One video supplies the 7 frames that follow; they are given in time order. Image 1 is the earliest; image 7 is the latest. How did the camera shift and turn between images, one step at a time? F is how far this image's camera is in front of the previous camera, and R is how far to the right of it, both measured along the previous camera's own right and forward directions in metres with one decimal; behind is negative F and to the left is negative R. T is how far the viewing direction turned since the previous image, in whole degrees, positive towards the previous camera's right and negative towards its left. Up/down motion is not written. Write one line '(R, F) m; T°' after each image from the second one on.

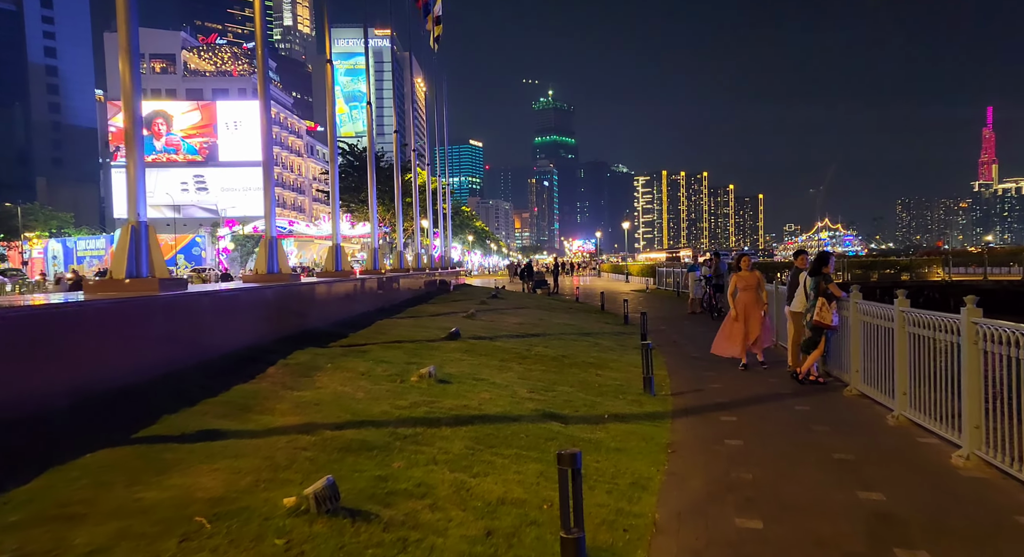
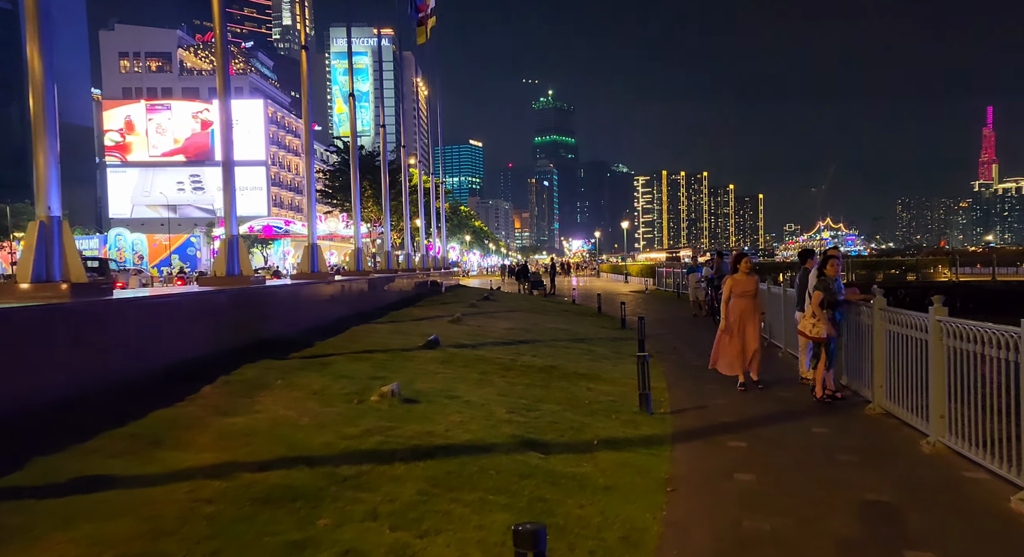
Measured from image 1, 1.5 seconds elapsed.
(+0.3, +1.1) m; 0°
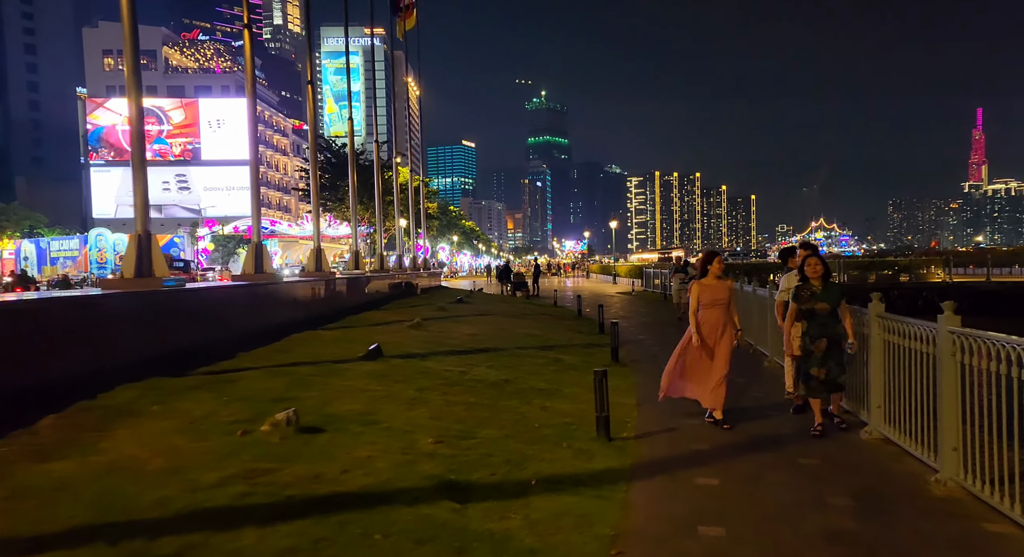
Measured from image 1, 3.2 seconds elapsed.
(+0.6, +1.3) m; +1°
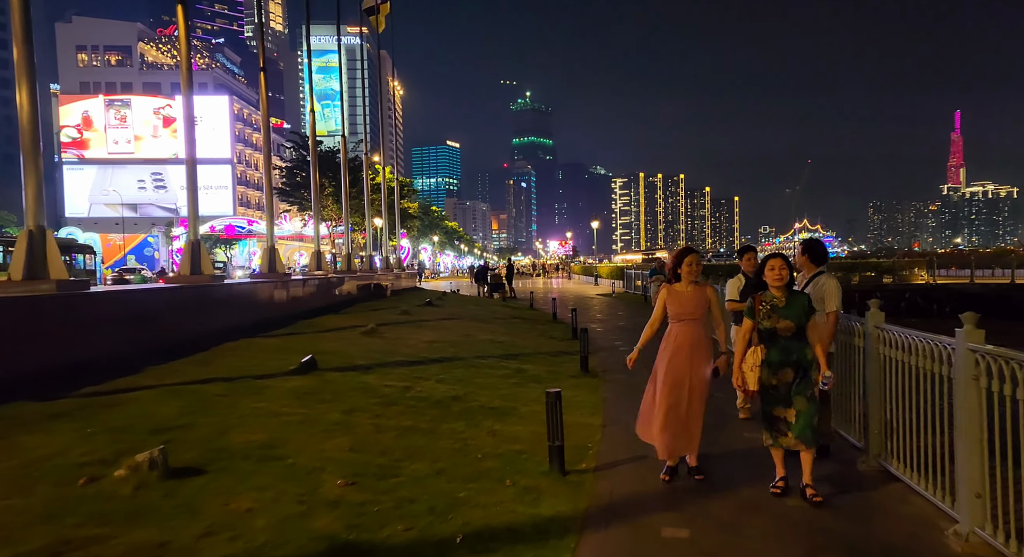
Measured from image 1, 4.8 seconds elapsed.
(+0.5, +1.2) m; +1°
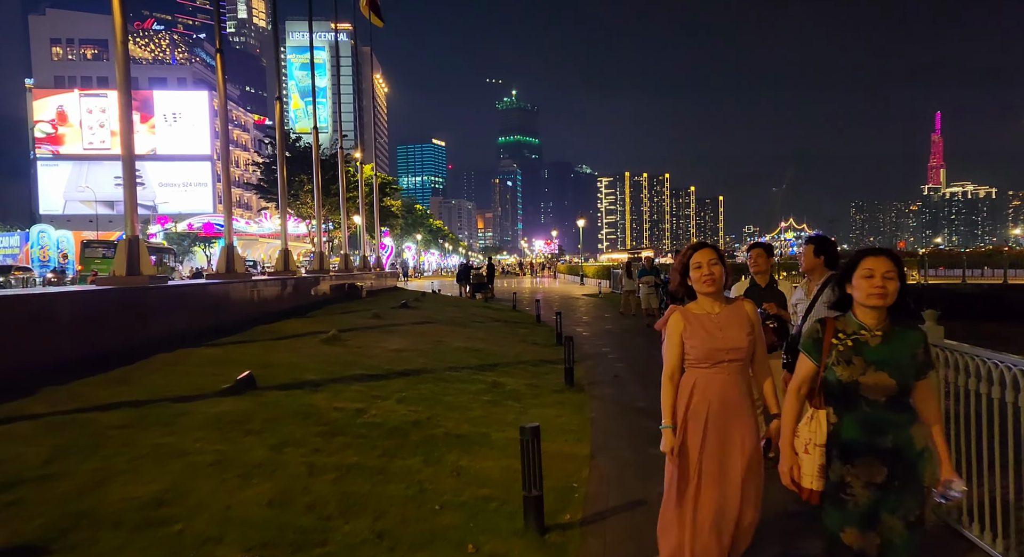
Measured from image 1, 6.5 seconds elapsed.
(+0.2, +1.3) m; +1°
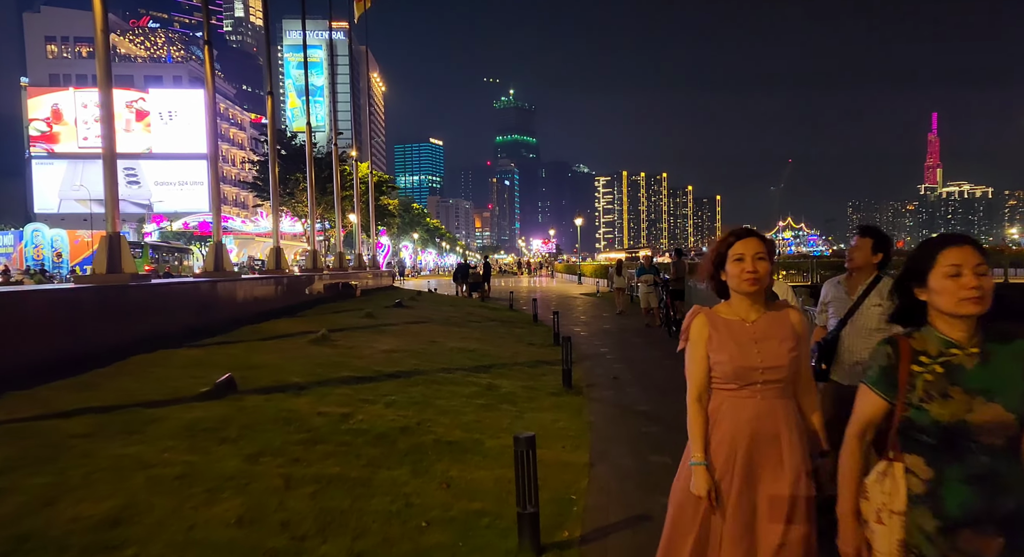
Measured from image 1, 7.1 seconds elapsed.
(0.0, +0.4) m; 0°
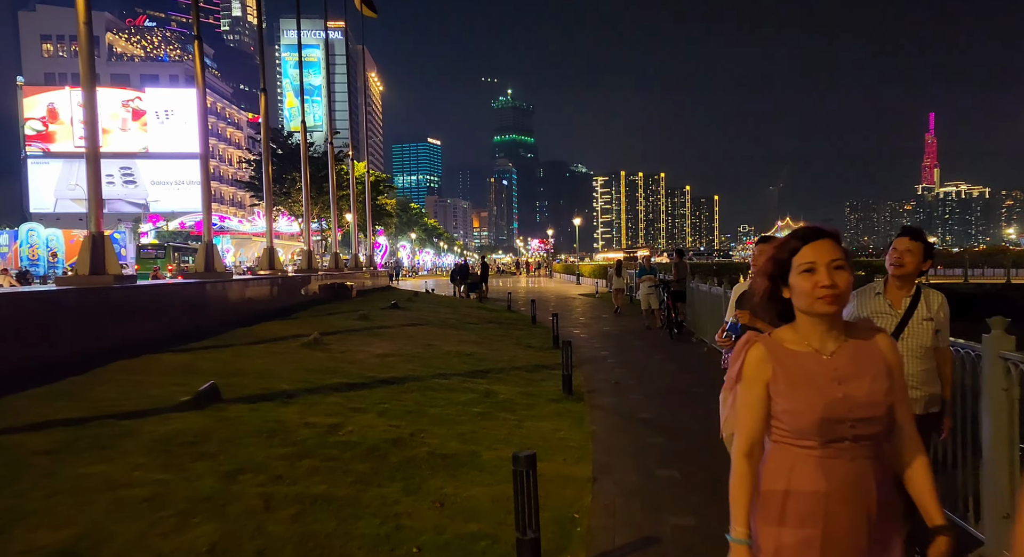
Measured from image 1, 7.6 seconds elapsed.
(0.0, +0.4) m; 0°
